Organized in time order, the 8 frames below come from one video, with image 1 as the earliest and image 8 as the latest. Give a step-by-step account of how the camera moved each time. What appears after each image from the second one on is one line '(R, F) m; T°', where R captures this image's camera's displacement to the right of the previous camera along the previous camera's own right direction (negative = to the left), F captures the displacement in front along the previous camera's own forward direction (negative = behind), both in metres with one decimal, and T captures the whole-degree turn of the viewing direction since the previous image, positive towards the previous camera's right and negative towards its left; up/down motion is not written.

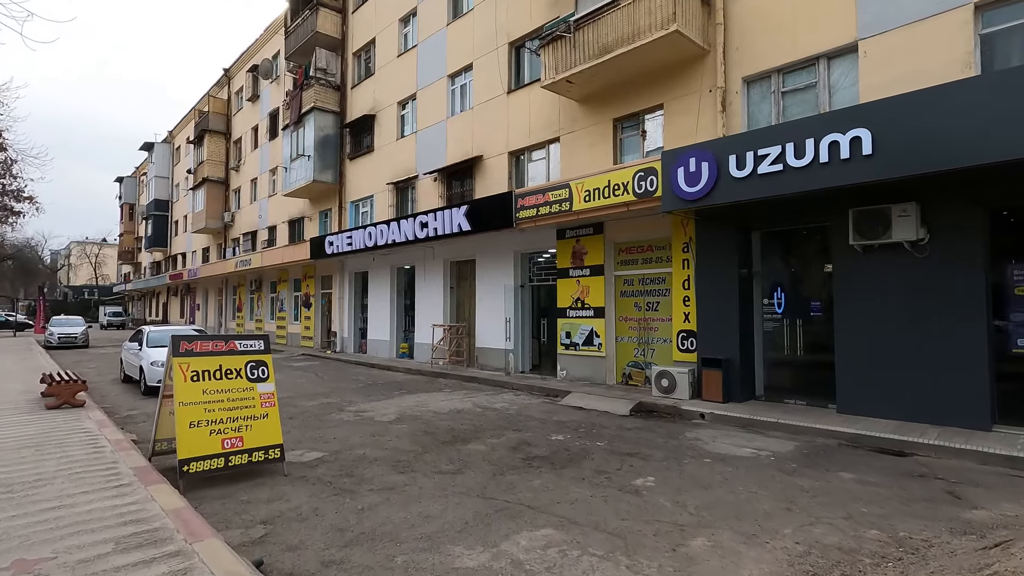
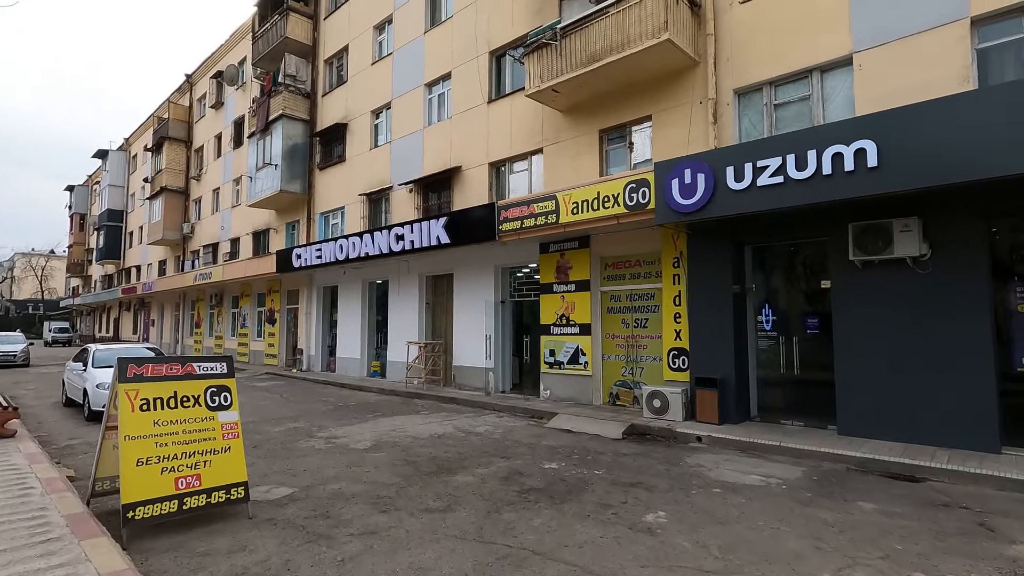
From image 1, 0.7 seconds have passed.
(-0.3, +0.5) m; +3°
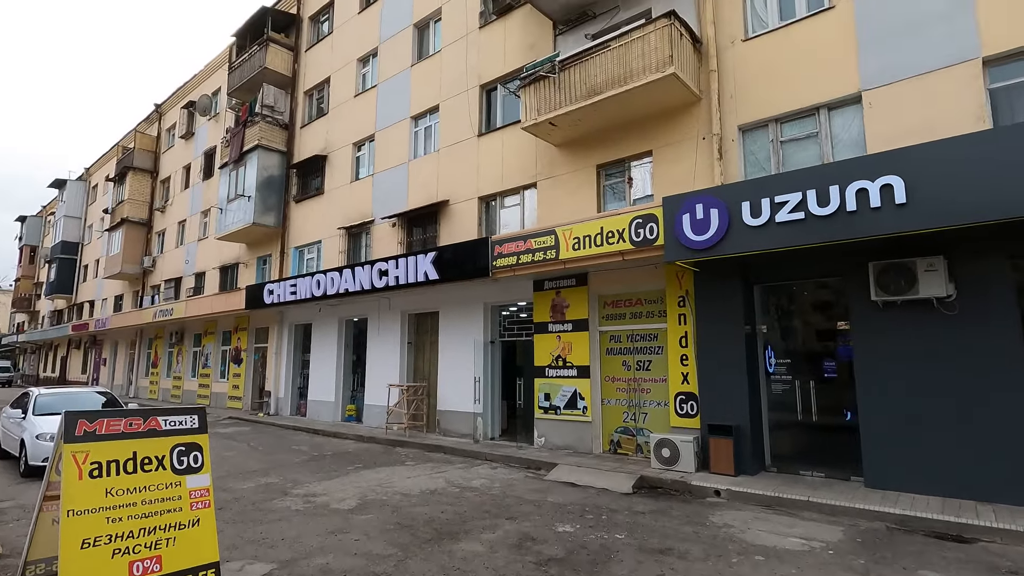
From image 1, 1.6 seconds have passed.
(-0.5, +0.6) m; +3°
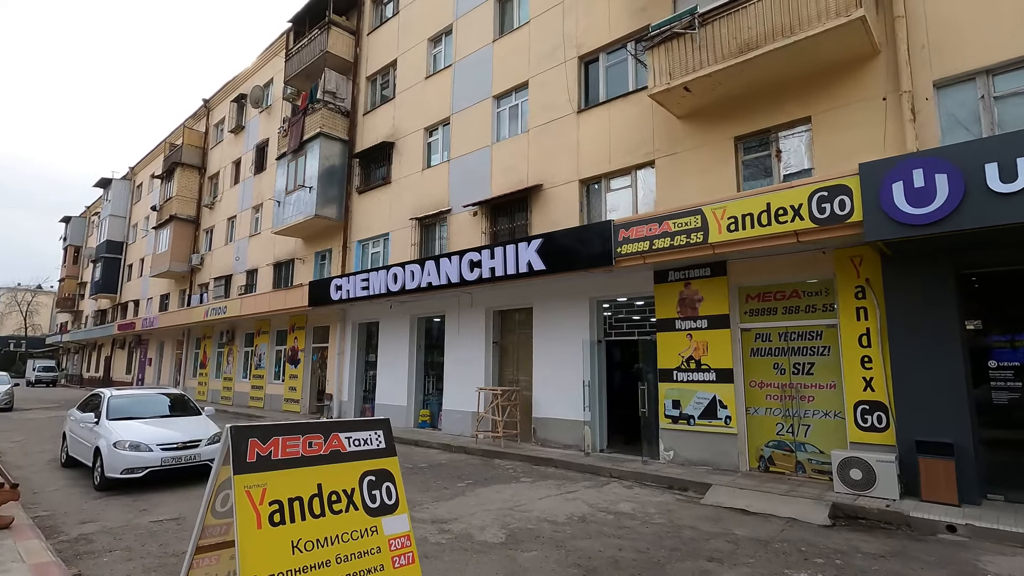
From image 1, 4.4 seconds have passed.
(-1.7, +1.3) m; -2°
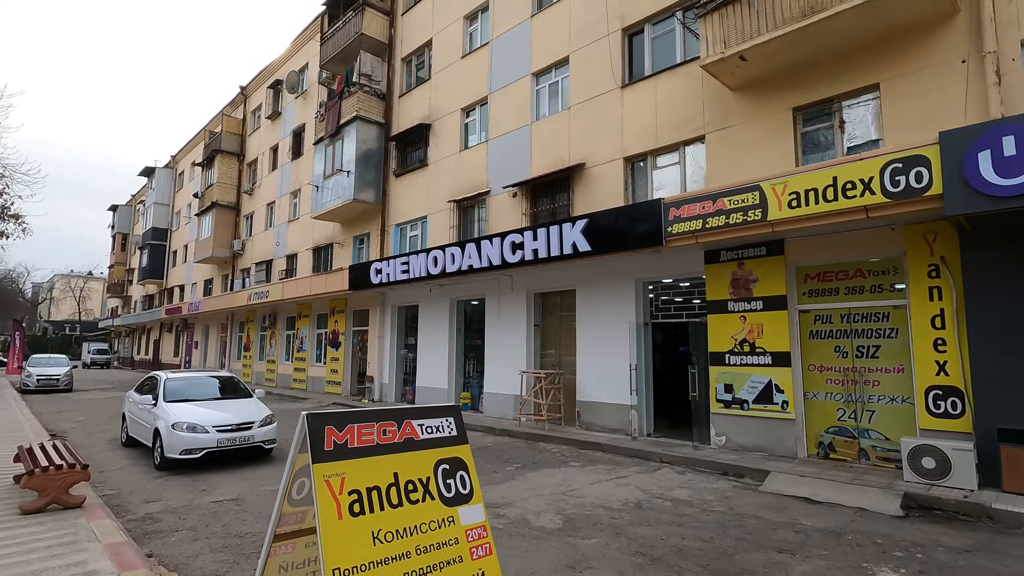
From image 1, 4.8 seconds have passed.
(-0.3, +0.2) m; -3°
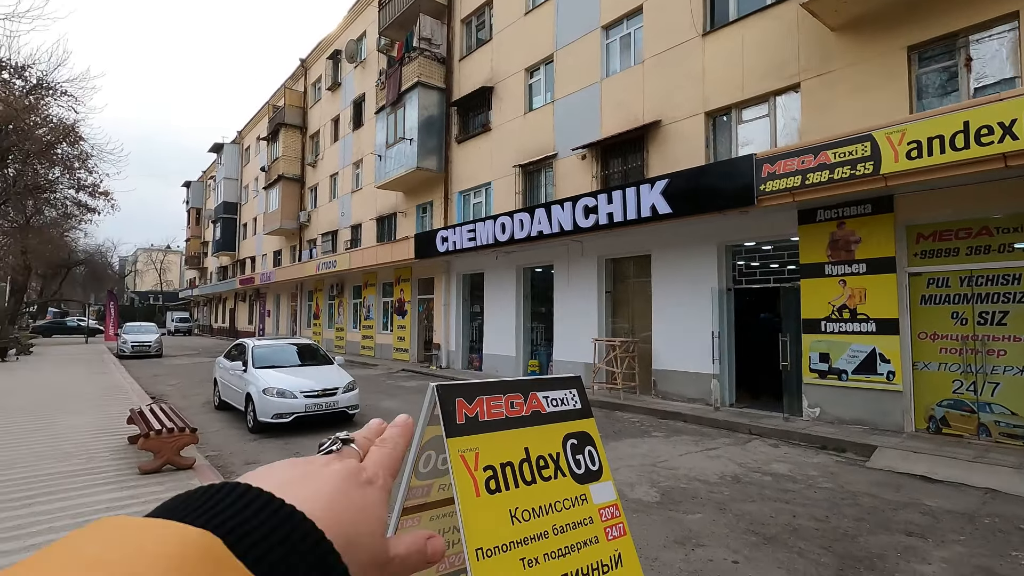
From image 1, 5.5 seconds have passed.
(-0.4, +0.2) m; -6°
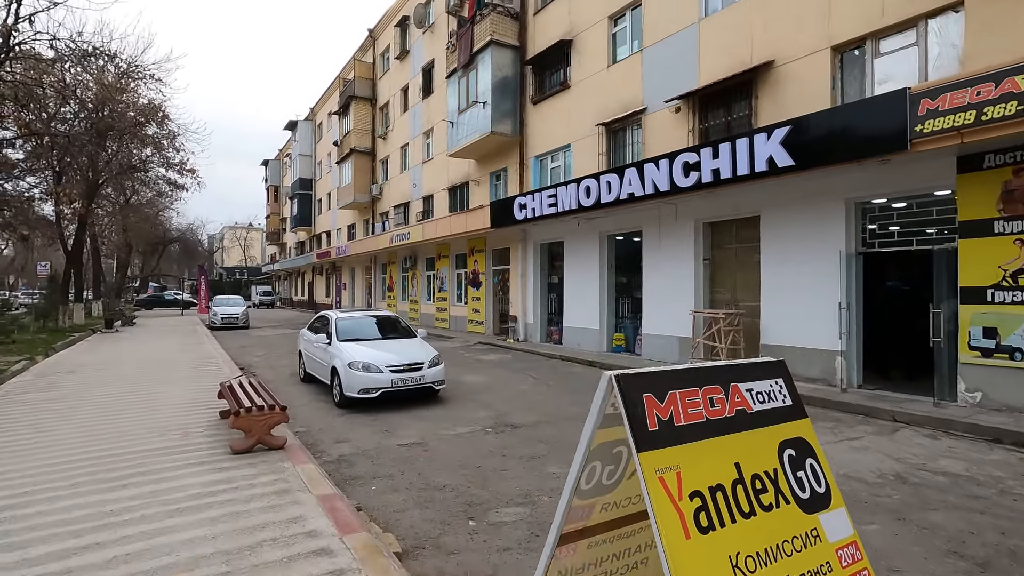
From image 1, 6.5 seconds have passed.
(-0.5, +0.7) m; -7°
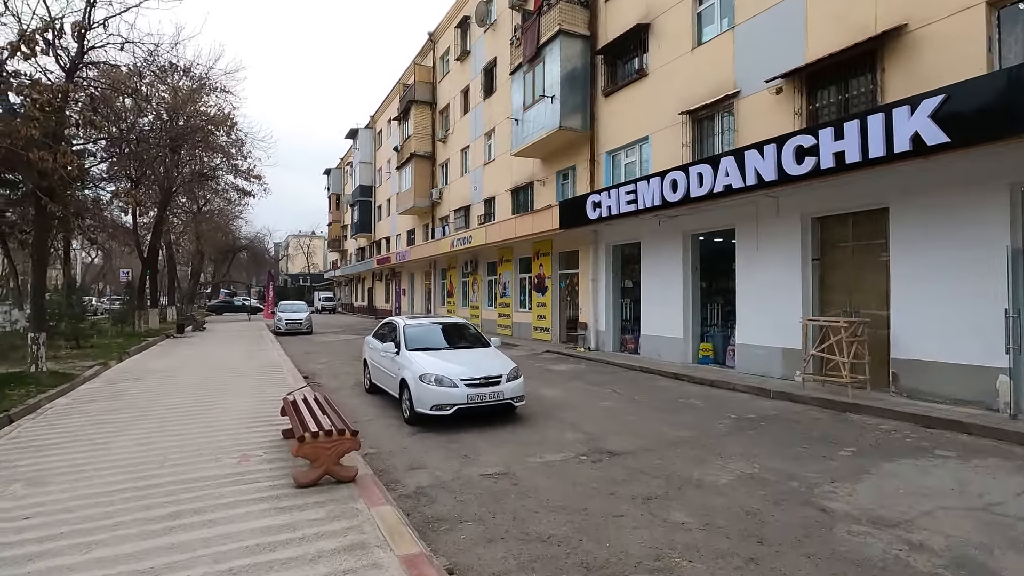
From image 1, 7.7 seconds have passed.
(-0.5, +0.9) m; -6°
